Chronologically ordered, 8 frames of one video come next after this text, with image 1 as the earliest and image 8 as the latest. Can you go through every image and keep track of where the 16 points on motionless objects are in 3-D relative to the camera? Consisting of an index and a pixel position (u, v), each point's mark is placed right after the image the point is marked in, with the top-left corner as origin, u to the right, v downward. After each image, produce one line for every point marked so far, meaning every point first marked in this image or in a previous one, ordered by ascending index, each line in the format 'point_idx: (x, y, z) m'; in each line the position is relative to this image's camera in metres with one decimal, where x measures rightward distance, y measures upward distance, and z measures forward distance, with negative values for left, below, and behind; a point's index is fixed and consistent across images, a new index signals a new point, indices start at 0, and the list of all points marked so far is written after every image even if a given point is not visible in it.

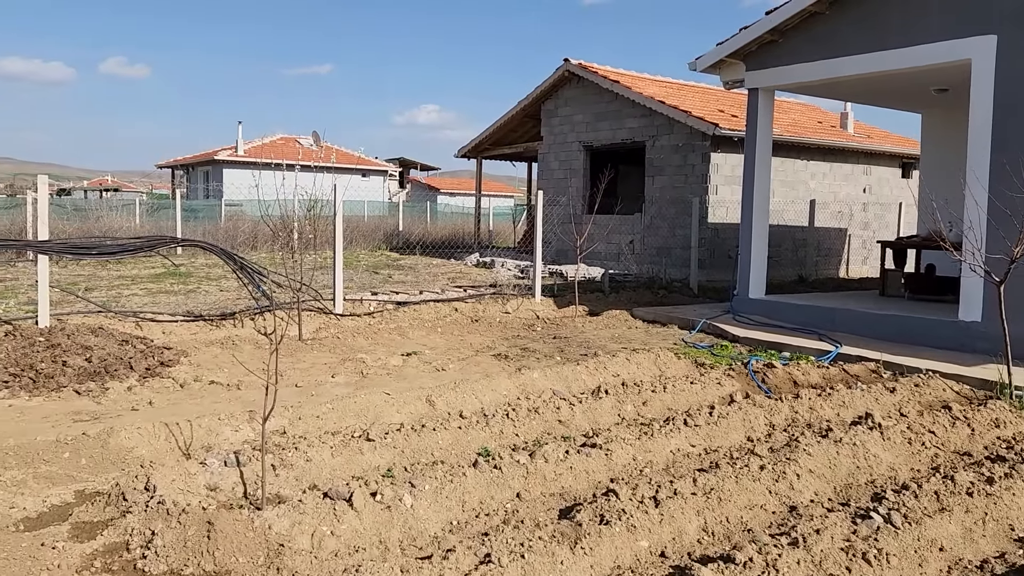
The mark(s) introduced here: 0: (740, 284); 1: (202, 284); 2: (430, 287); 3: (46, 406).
0: (+2.5, 0.0, +9.1) m
1: (-4.5, 0.0, +12.1) m
2: (-1.2, 0.0, +11.9) m
3: (-2.7, -0.7, +4.9) m
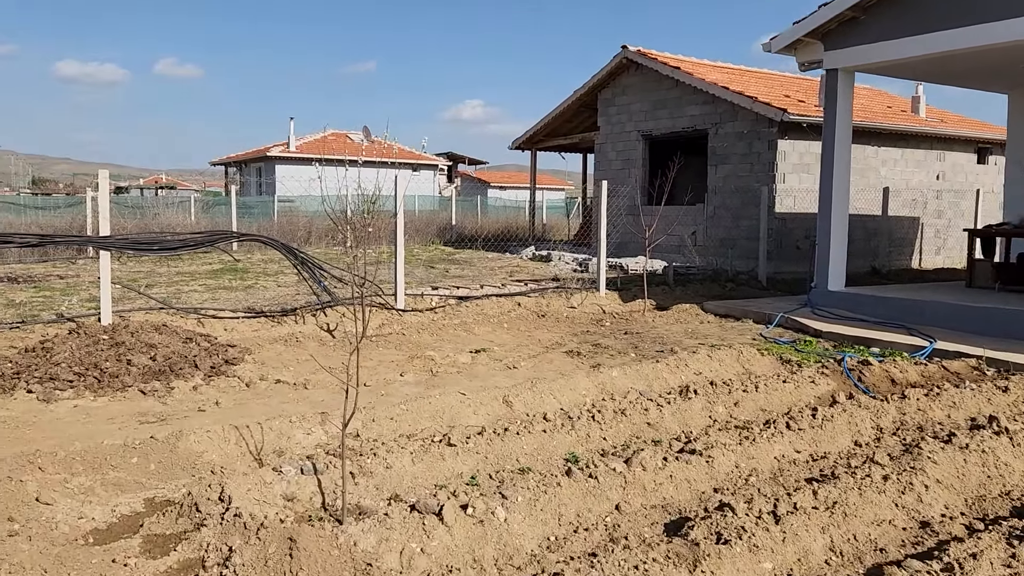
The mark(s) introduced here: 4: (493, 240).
0: (+3.2, +0.1, +8.6) m
1: (-3.6, +0.1, +12.0) m
2: (-0.3, +0.1, +11.7) m
3: (-2.3, -0.7, +4.7) m
4: (-0.4, +1.1, +19.6) m
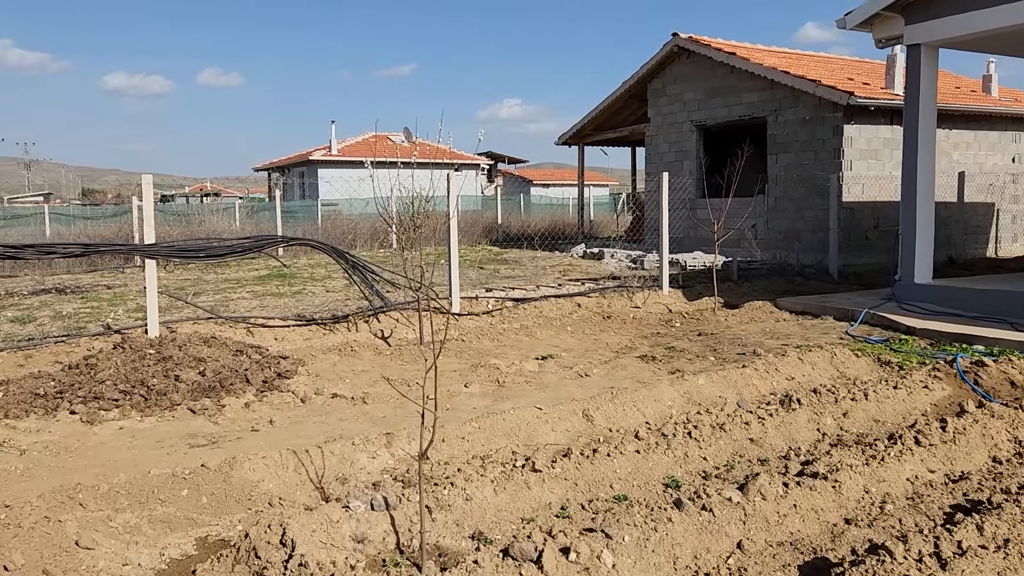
0: (+3.8, +0.2, +8.0) m
1: (-2.9, 0.0, +11.7) m
2: (+0.4, +0.1, +11.2) m
3: (-1.8, -0.7, +4.4) m
4: (+0.7, +1.2, +19.1) m
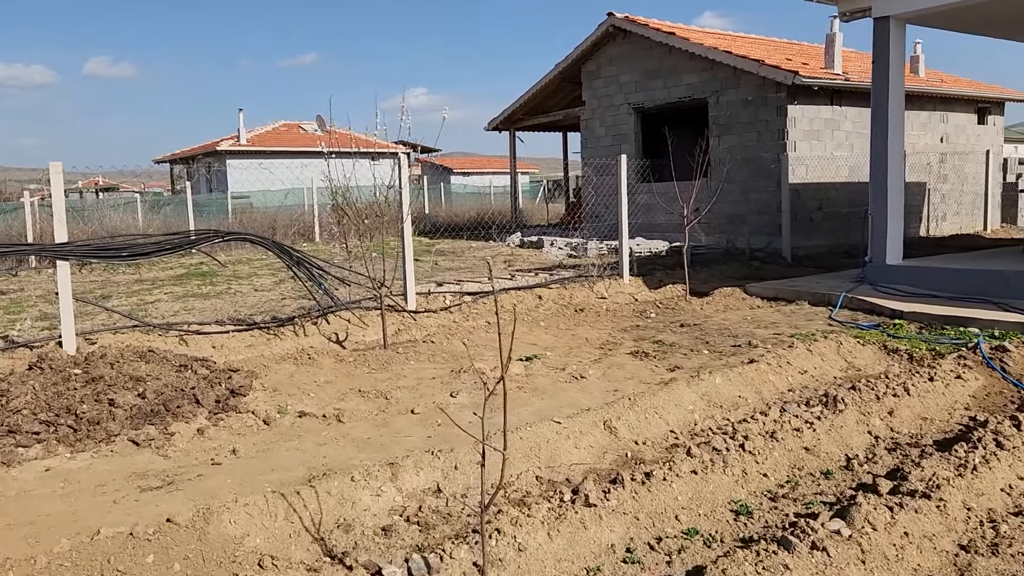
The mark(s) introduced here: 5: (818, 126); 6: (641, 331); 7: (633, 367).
0: (+3.4, +0.4, +7.8) m
1: (-3.6, 0.0, +10.7) m
2: (-0.3, +0.2, +10.6) m
3: (-1.8, -0.8, +3.6) m
4: (-0.9, +1.4, +18.5) m
5: (+4.4, +2.3, +11.9) m
6: (+1.0, -0.3, +6.4) m
7: (+0.8, -0.5, +5.2) m
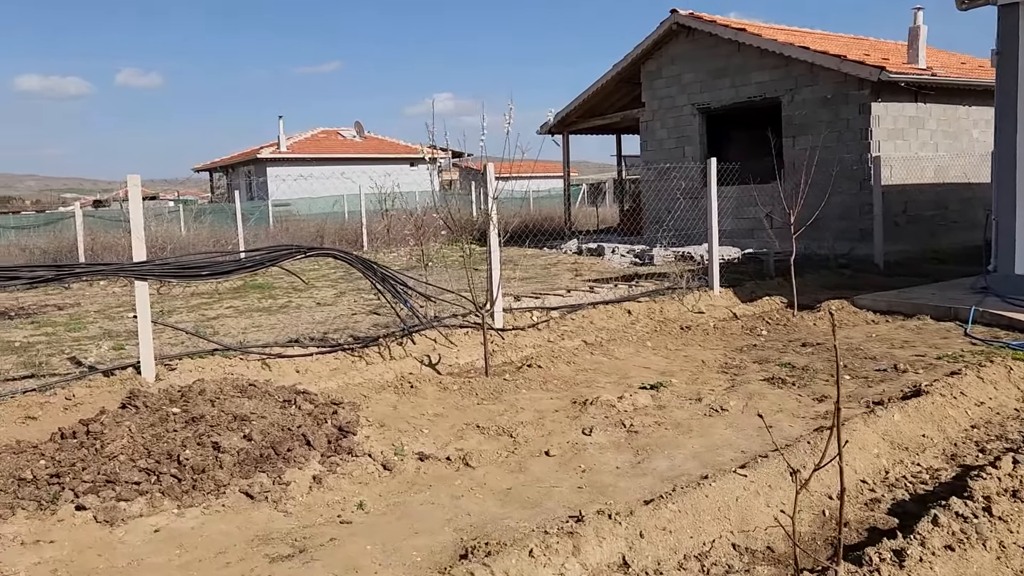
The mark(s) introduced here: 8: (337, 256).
0: (+4.2, +0.3, +7.2) m
1: (-2.7, -0.1, +10.3) m
2: (+0.6, +0.1, +10.1) m
3: (-1.1, -0.9, +3.1) m
4: (+0.2, +1.2, +18.0) m
5: (+5.3, +2.2, +11.3) m
6: (+1.7, -0.4, +5.8) m
7: (+1.5, -0.6, +4.6) m
8: (-1.3, +0.2, +6.1) m
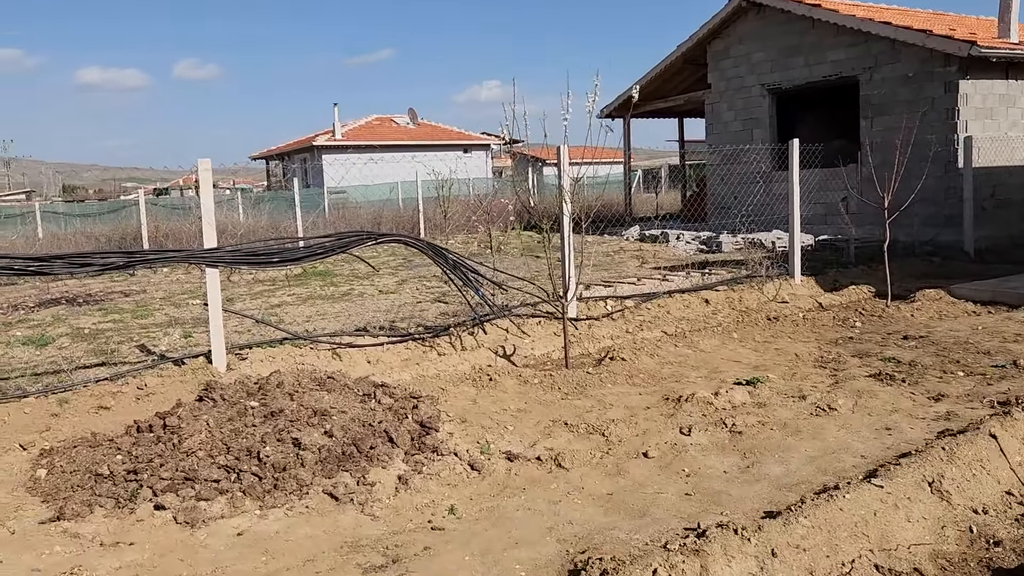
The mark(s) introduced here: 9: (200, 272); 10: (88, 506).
0: (+4.8, +0.3, +6.6) m
1: (-1.9, 0.0, +10.2) m
2: (+1.4, +0.2, +9.8) m
3: (-0.7, -0.9, +2.9) m
4: (+1.5, +1.4, +17.6) m
5: (+6.2, +2.4, +10.6) m
6: (+2.3, -0.4, +5.4) m
7: (+1.9, -0.5, +4.3) m
8: (-0.7, +0.3, +5.9) m
9: (-4.5, +0.2, +11.8) m
10: (-1.6, -0.8, +3.2) m
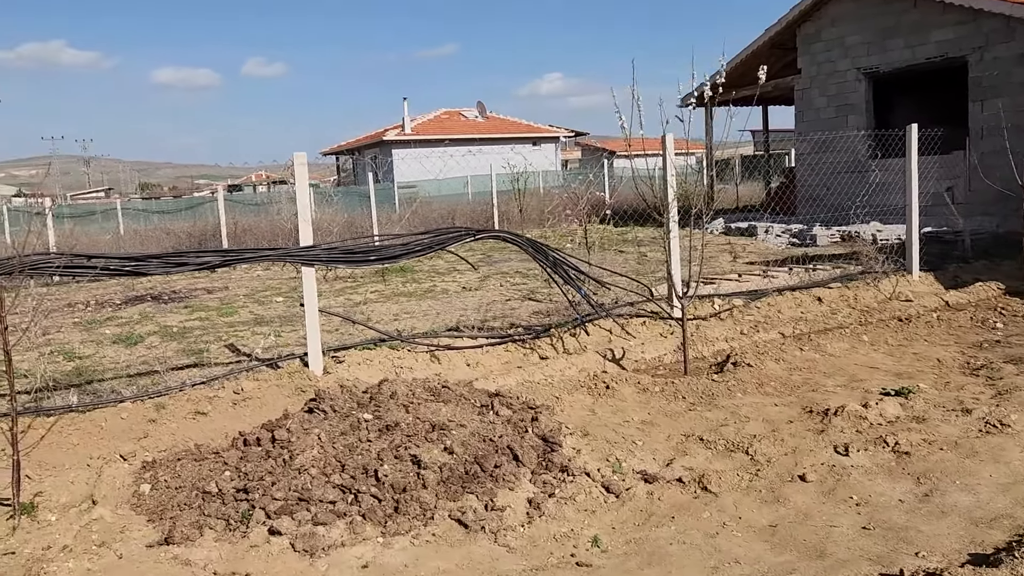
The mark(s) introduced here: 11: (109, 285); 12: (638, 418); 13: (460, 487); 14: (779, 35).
0: (+5.5, +0.4, +5.9) m
1: (-0.9, +0.1, +10.0) m
2: (+2.4, +0.2, +9.3) m
3: (-0.3, -0.9, +2.6) m
4: (+3.0, +1.6, +17.1) m
5: (+7.2, +2.4, +9.8) m
6: (+2.9, -0.4, +4.9) m
7: (+2.5, -0.5, +3.7) m
8: (0.0, +0.3, +5.6) m
9: (-3.3, +0.3, +11.8) m
10: (-1.1, -0.8, +2.9) m
11: (-5.4, 0.0, +11.2) m
12: (+0.6, -0.6, +4.0) m
13: (-0.2, -0.7, +3.1) m
14: (+4.4, +4.1, +13.6) m
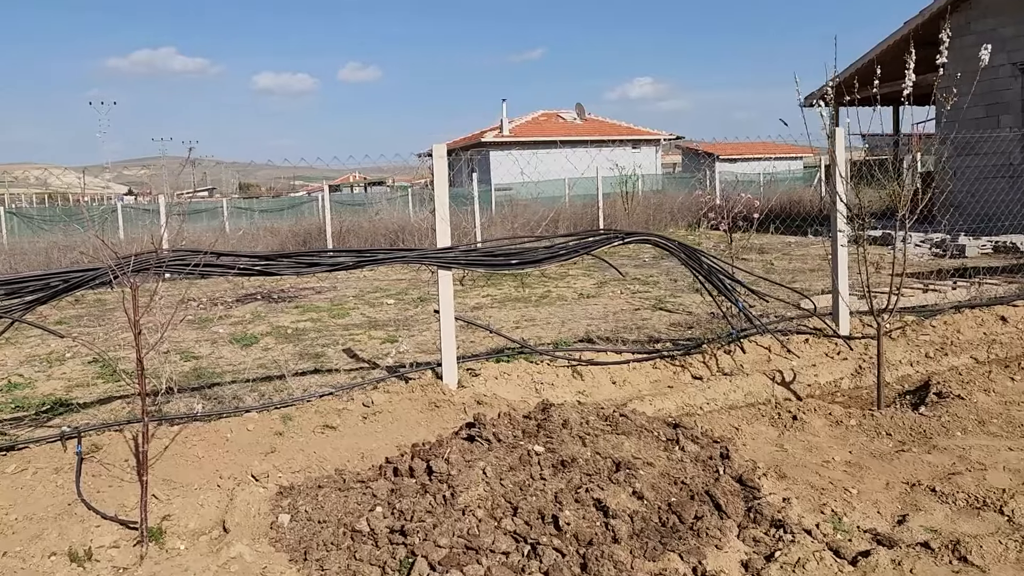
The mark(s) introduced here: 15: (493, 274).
0: (+6.4, +0.2, +4.8) m
1: (+0.5, 0.0, +9.5) m
2: (+3.7, +0.1, +8.5) m
3: (+0.3, -0.9, +2.1) m
4: (+5.1, +1.3, +16.2) m
5: (+8.5, +2.2, +8.5) m
6: (+3.7, -0.5, +4.0) m
7: (+3.2, -0.7, +2.9) m
8: (+0.9, +0.3, +5.0) m
9: (-1.7, +0.3, +11.5) m
10: (-0.5, -0.9, +2.5) m
11: (-3.9, +0.1, +11.1) m
12: (+1.3, -0.7, +3.4) m
13: (+0.4, -0.8, +2.5) m
14: (+6.2, +3.9, +12.5) m
15: (-0.2, +0.2, +10.6) m
